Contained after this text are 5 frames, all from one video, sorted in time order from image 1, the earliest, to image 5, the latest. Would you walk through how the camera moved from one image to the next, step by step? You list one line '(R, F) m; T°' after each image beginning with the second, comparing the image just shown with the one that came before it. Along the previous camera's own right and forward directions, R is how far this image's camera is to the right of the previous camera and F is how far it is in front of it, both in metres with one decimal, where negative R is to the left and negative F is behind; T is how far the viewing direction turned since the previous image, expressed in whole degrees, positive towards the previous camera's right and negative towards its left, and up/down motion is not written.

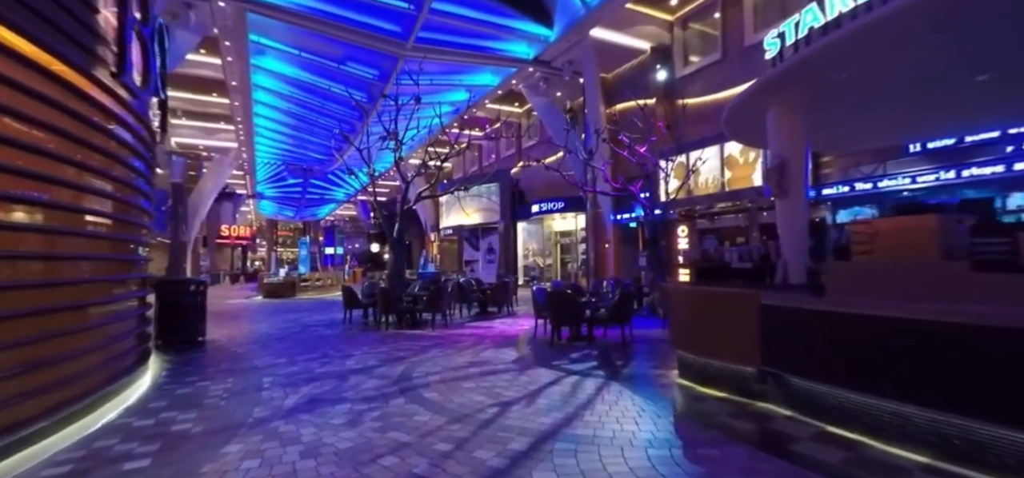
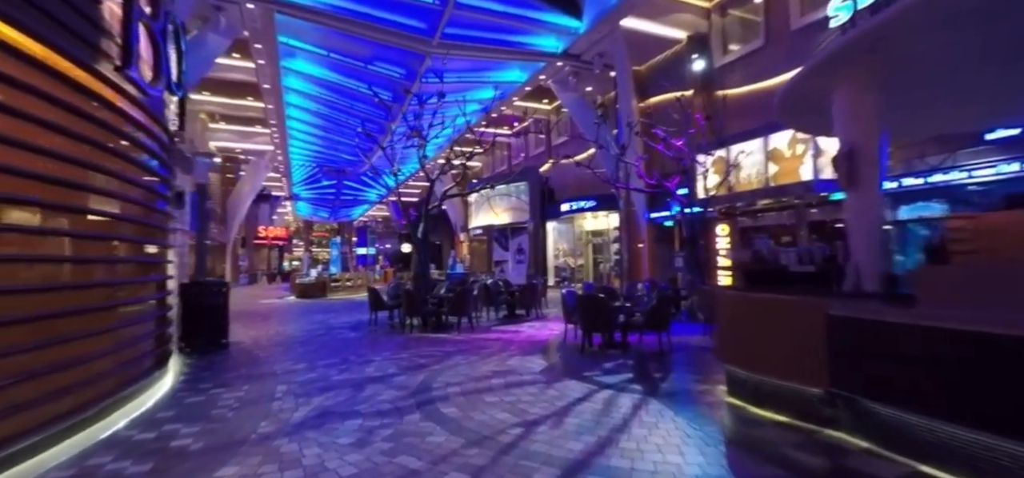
(0.0, +0.4) m; -4°
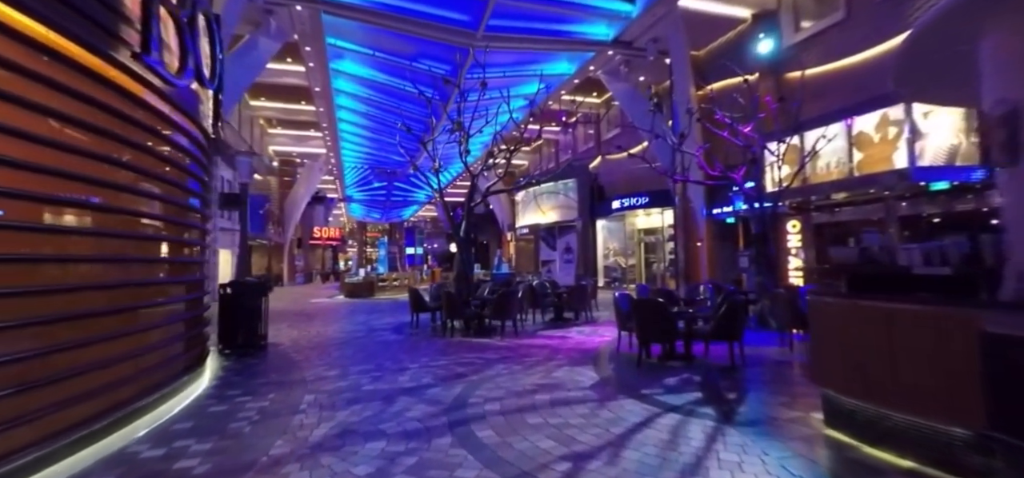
(0.0, +0.6) m; -5°
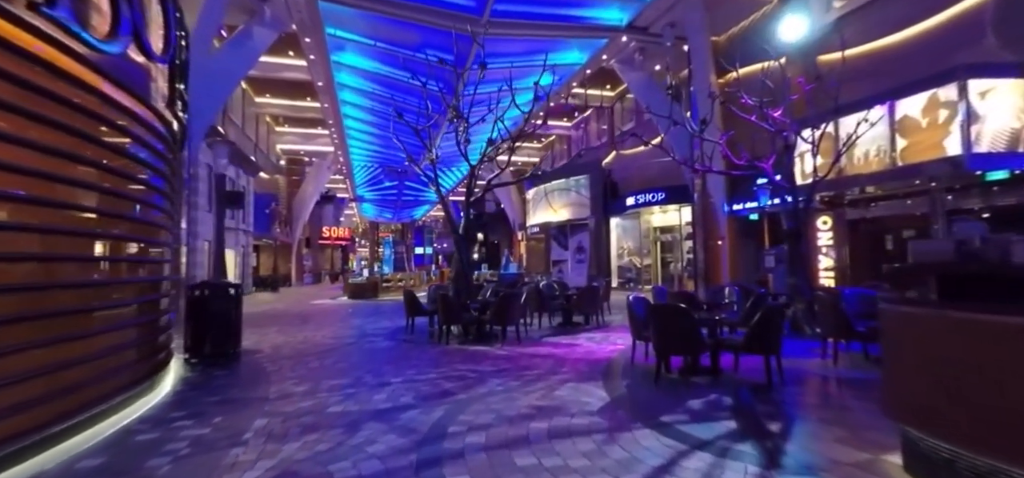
(+0.2, +0.8) m; -2°
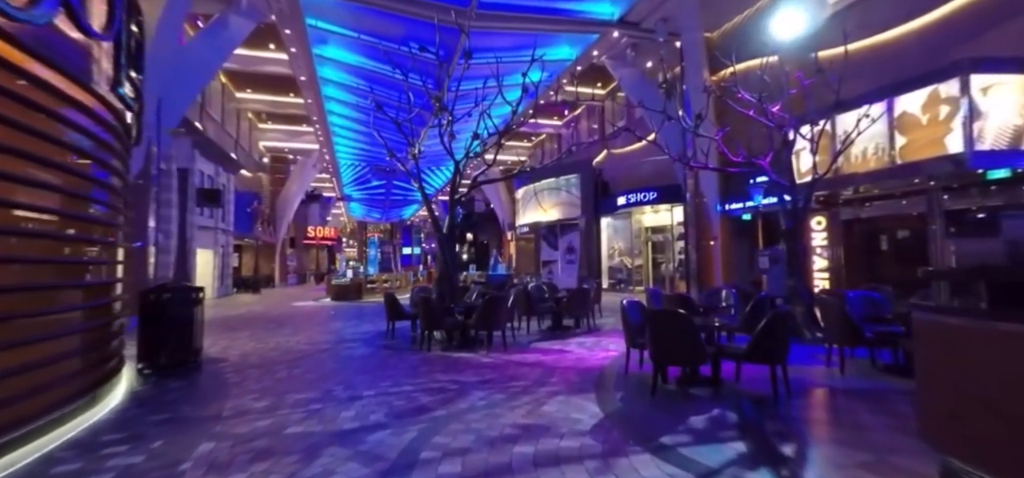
(+0.1, +0.4) m; +1°
